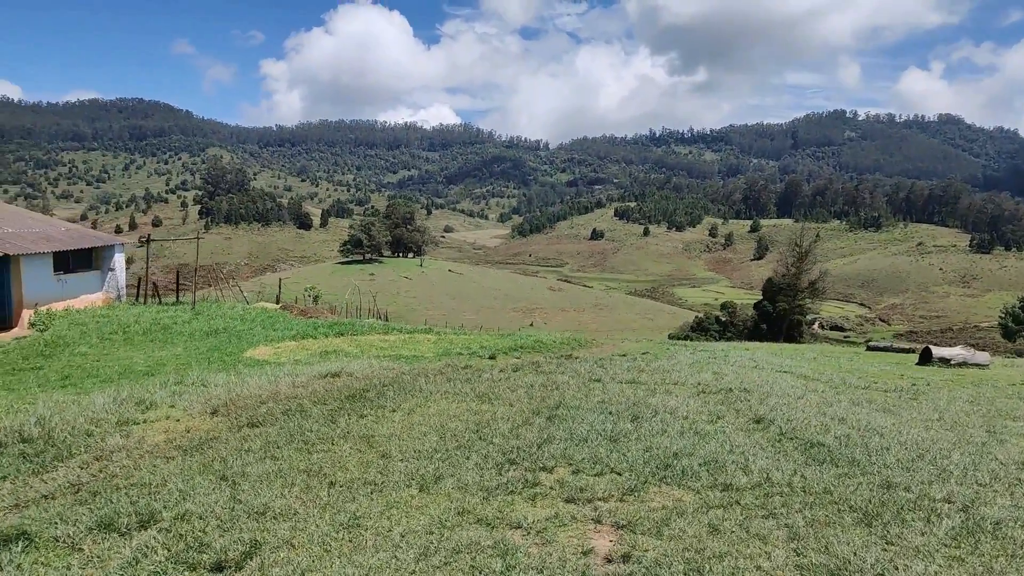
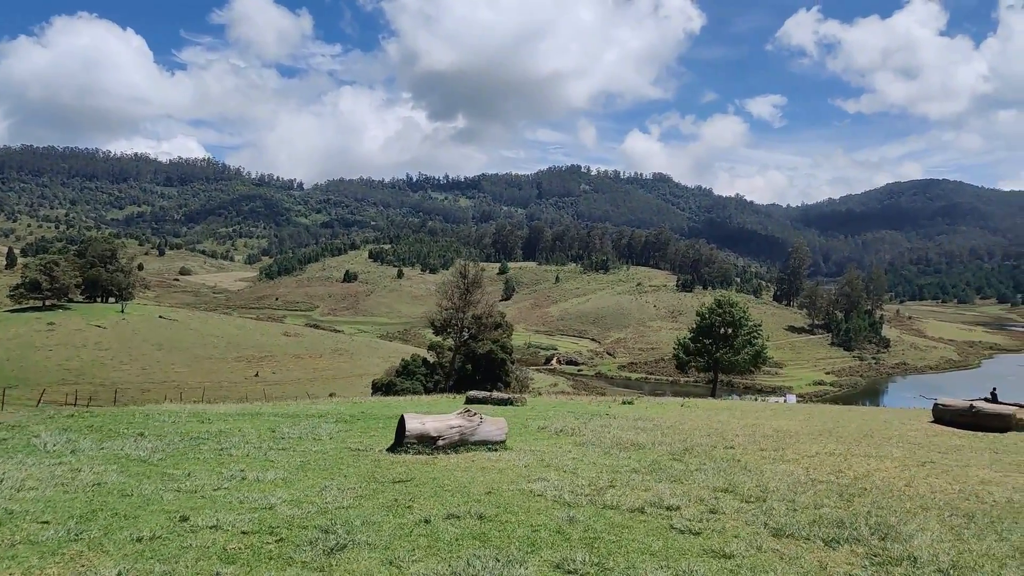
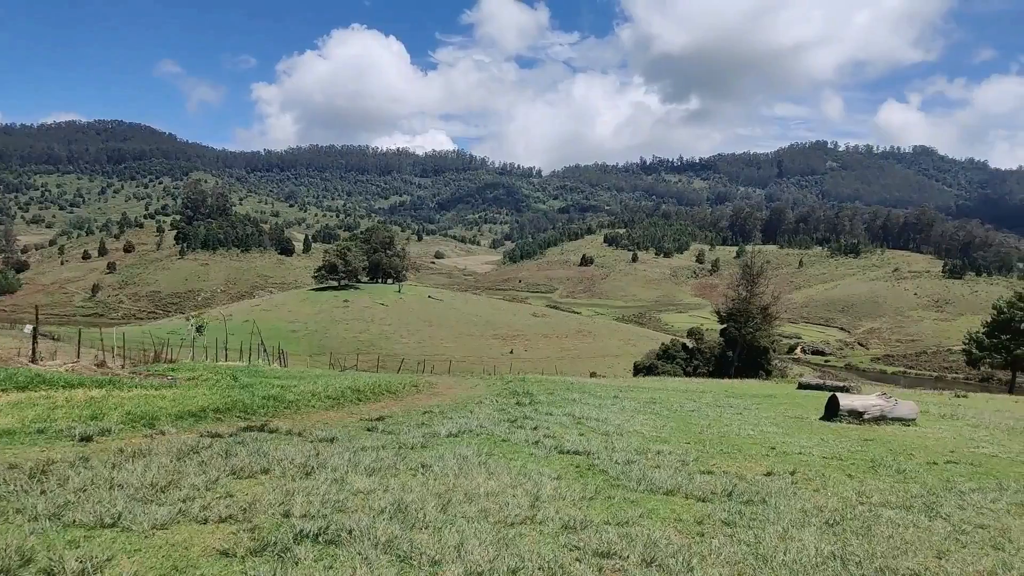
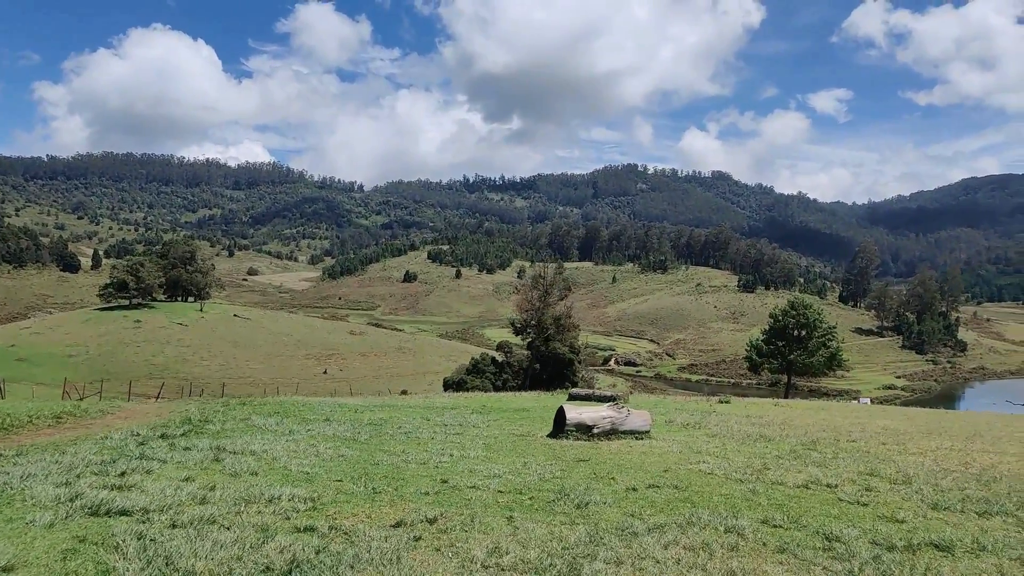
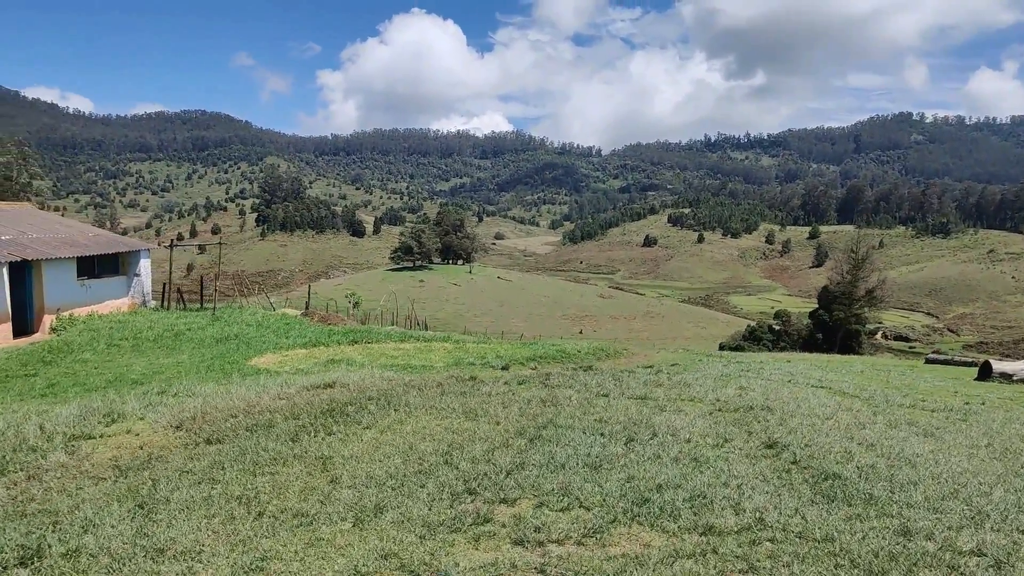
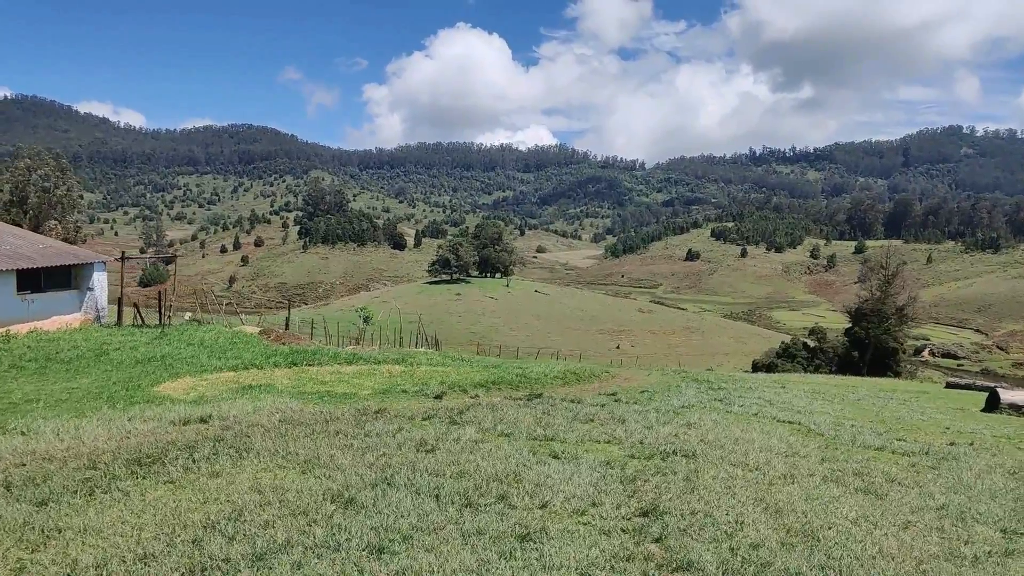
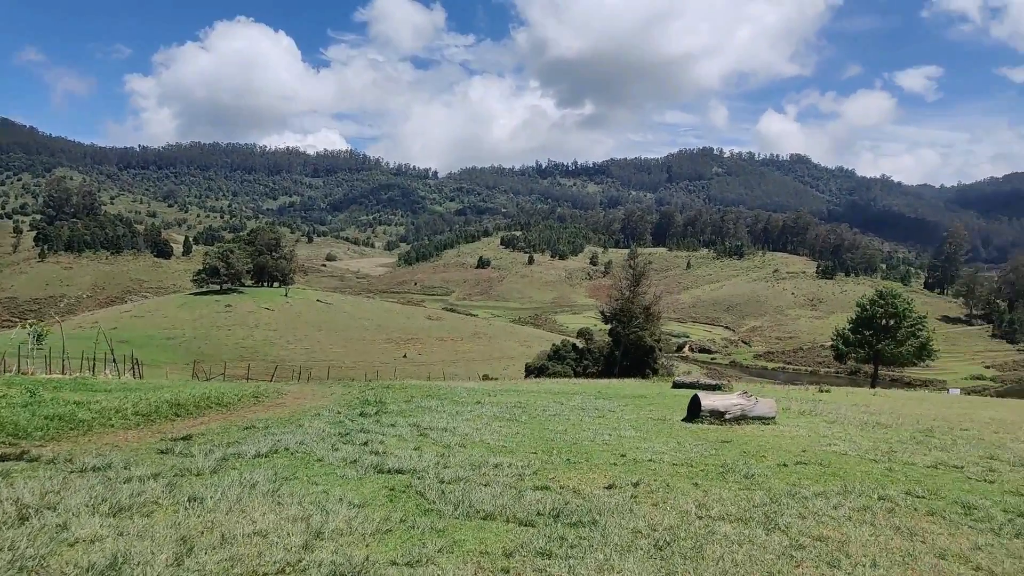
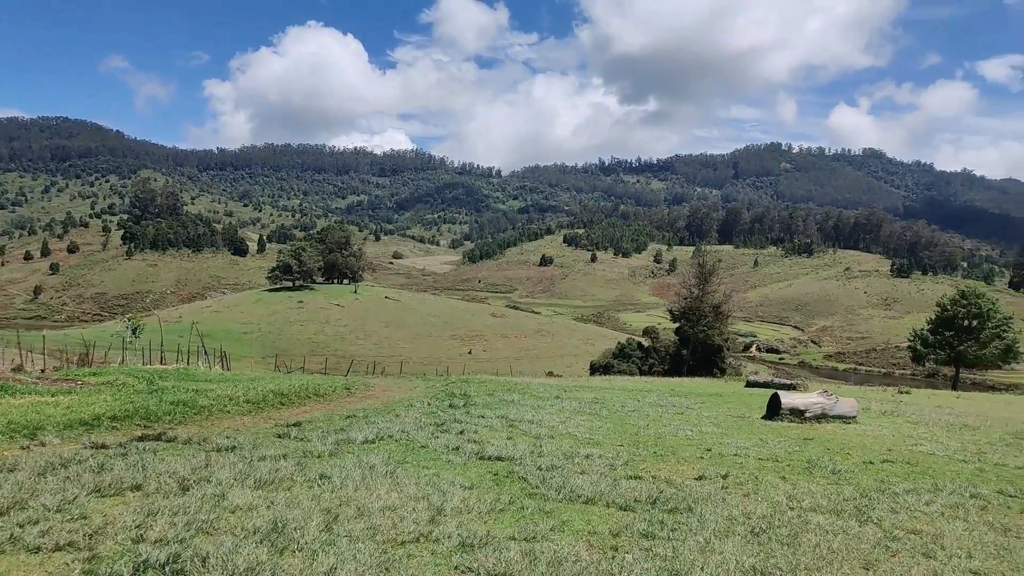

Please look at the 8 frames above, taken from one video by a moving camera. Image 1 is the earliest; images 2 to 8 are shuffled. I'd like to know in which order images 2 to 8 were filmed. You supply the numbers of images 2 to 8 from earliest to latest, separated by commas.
5, 6, 3, 8, 7, 4, 2
